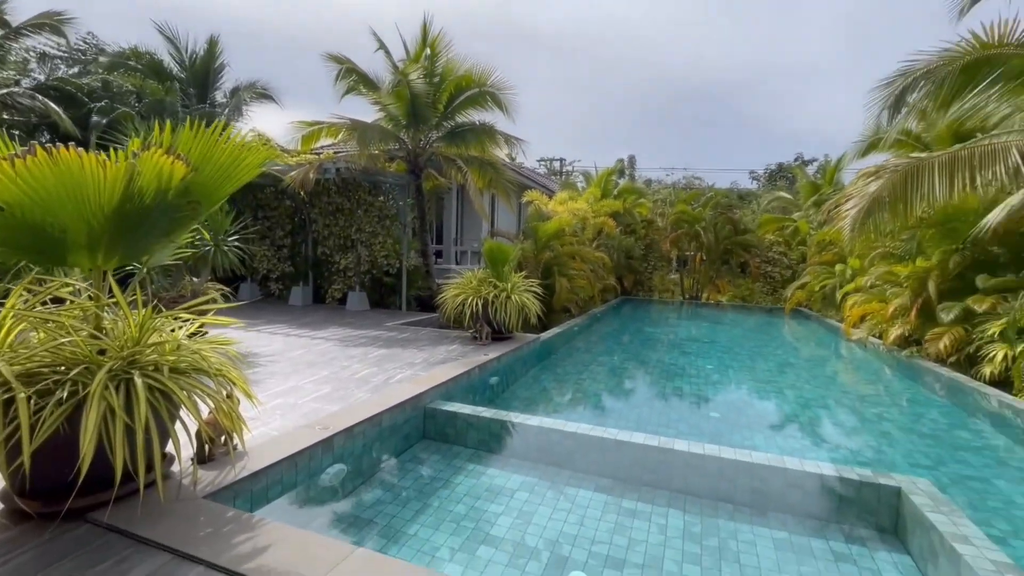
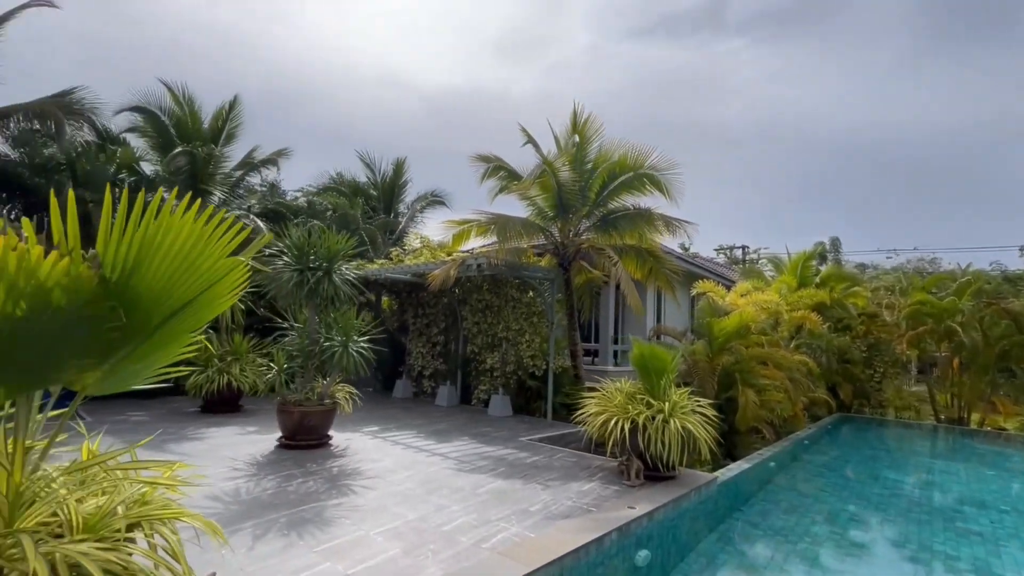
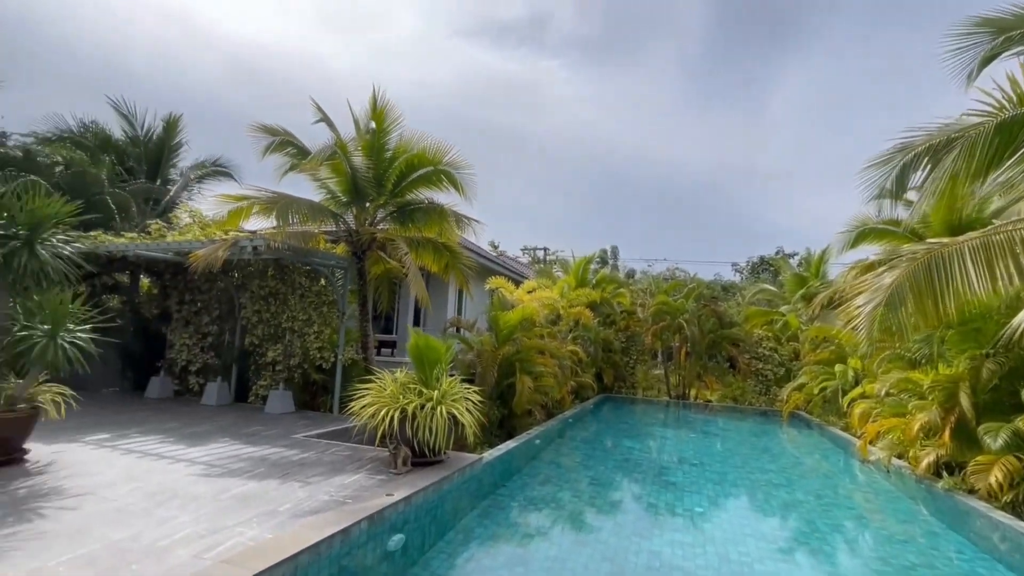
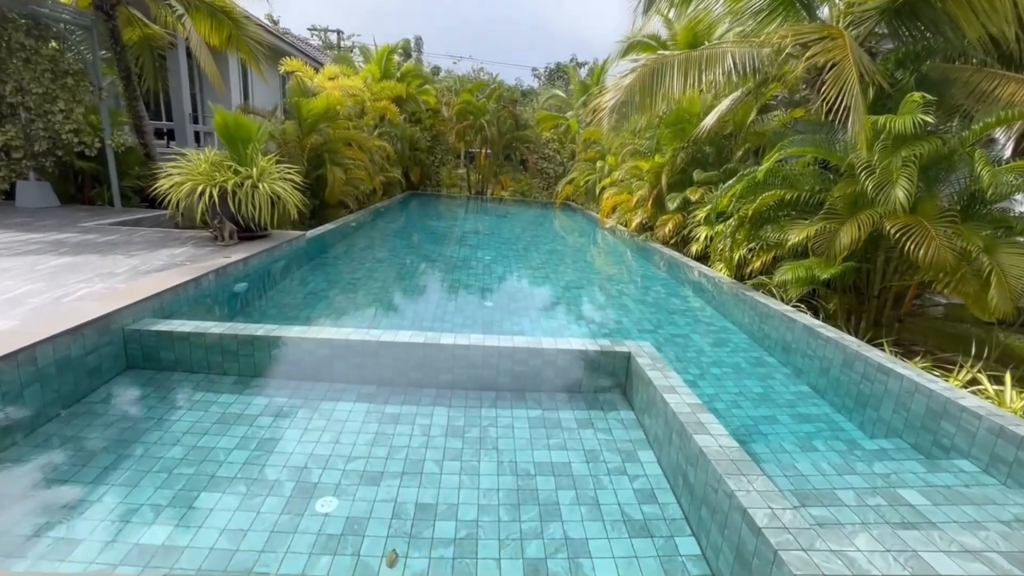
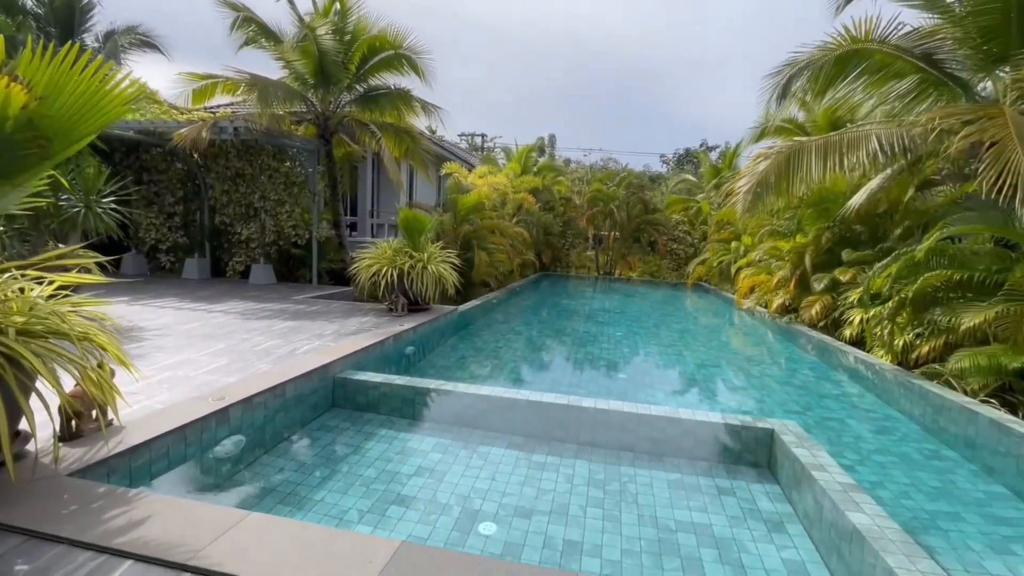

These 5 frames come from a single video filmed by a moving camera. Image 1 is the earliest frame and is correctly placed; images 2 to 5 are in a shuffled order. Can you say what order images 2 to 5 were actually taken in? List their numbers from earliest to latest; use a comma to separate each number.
5, 4, 3, 2
